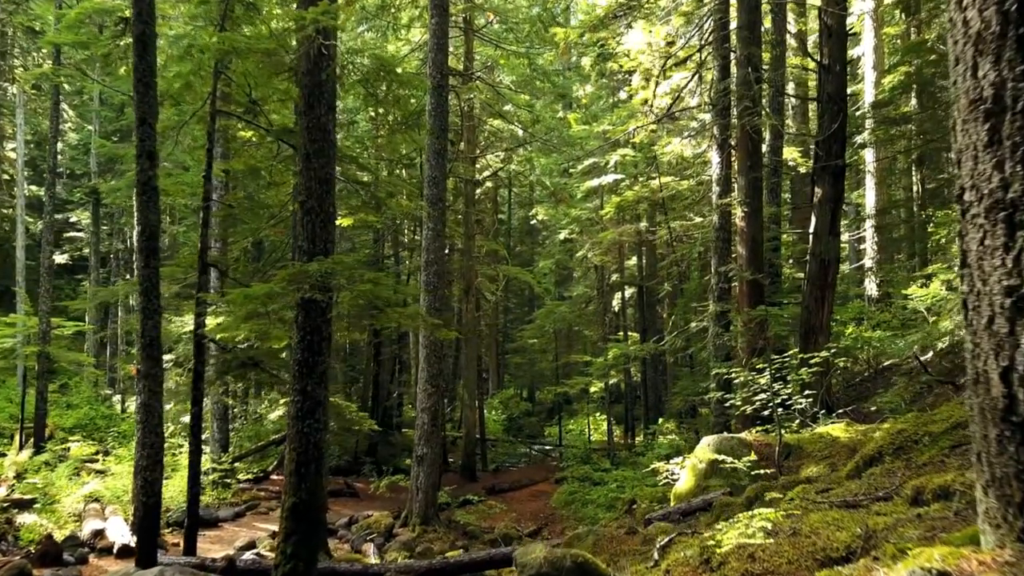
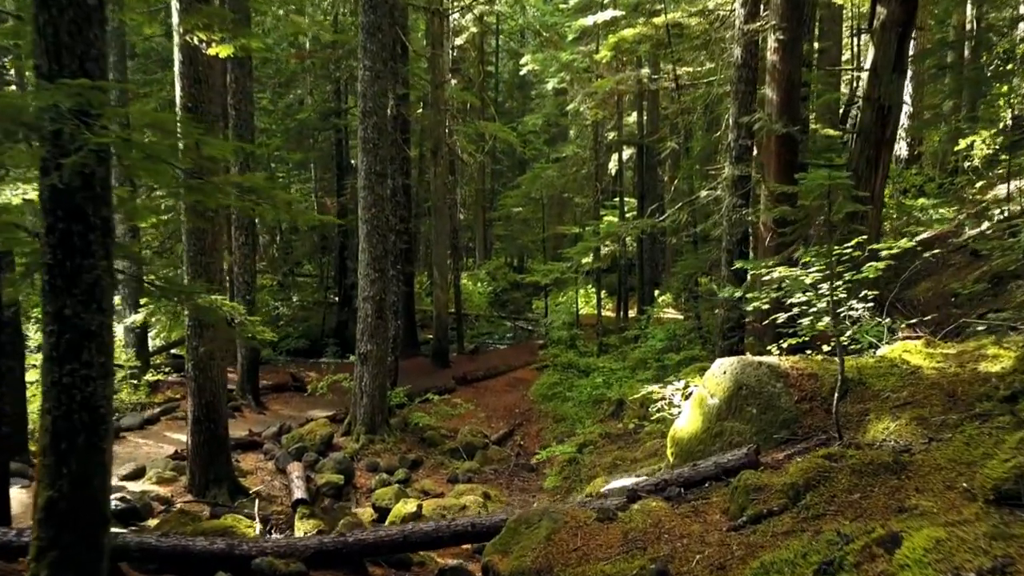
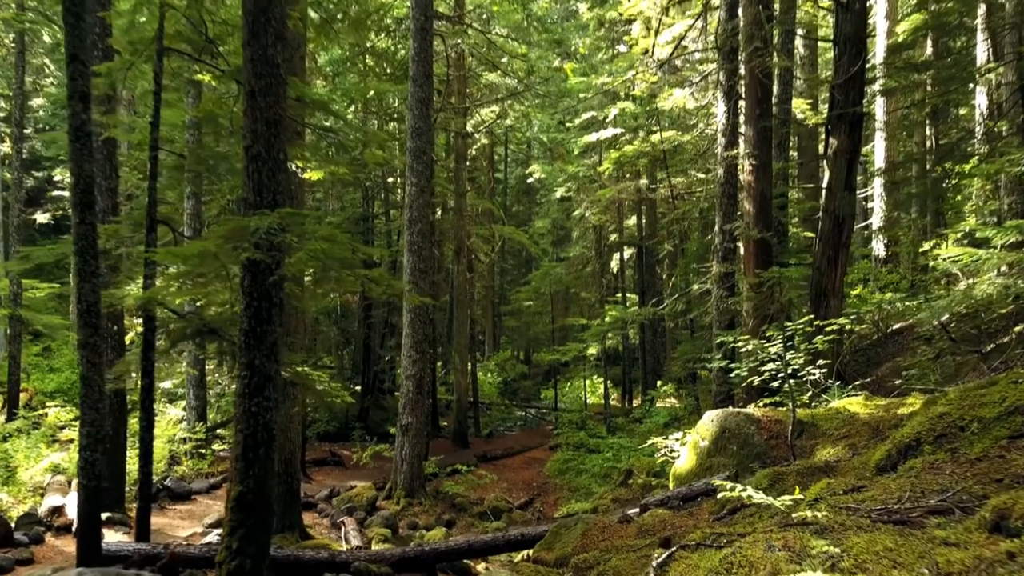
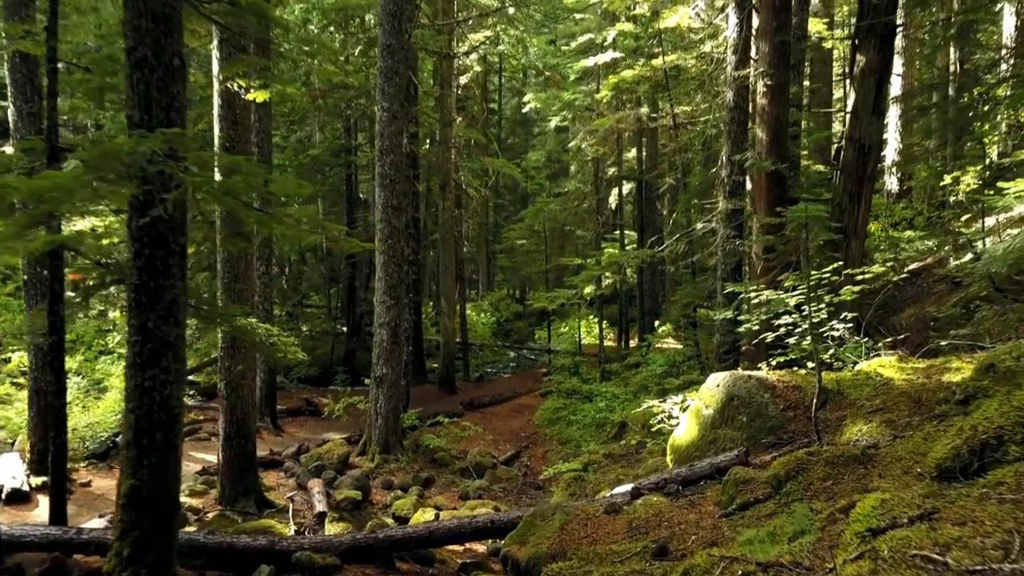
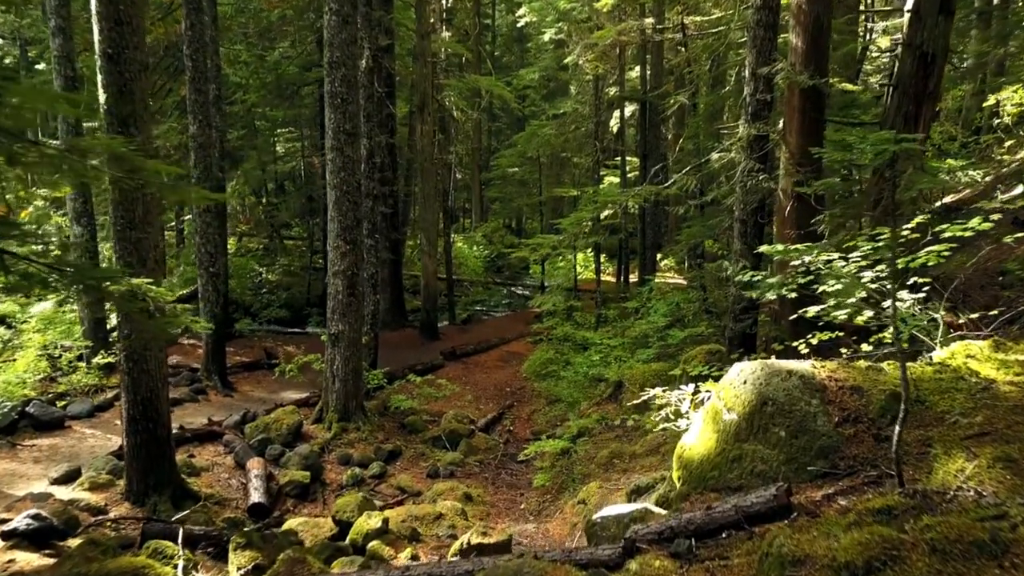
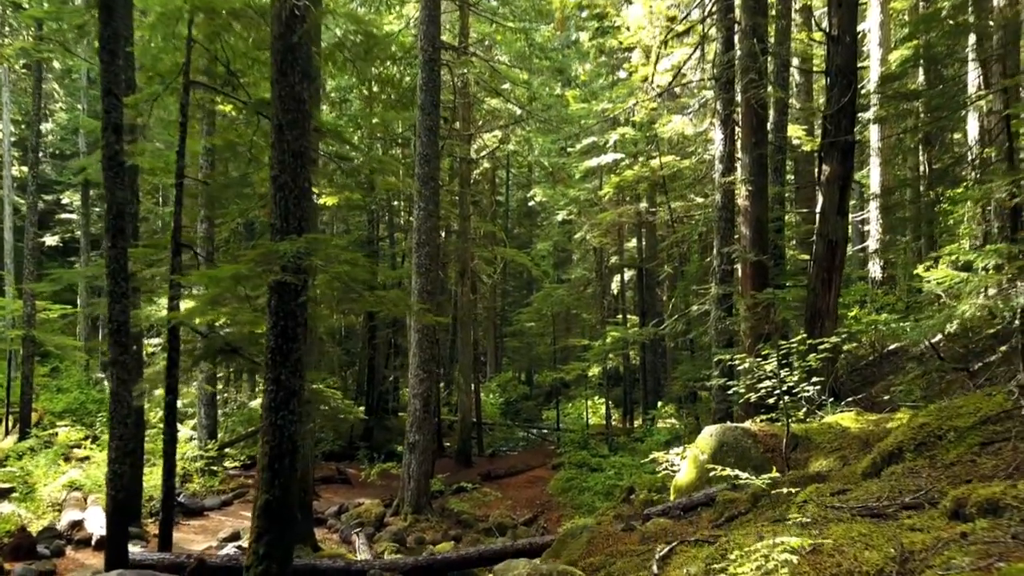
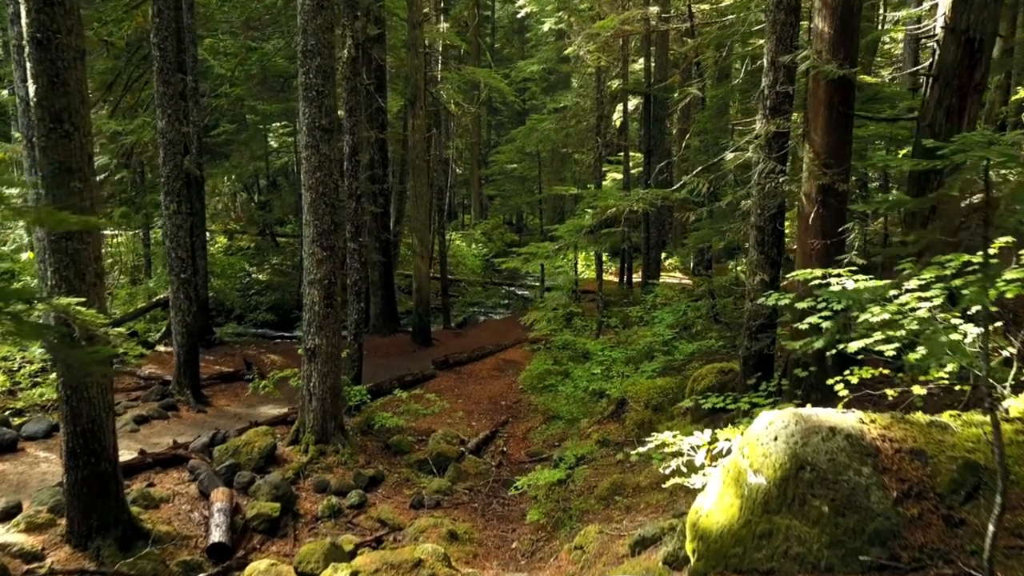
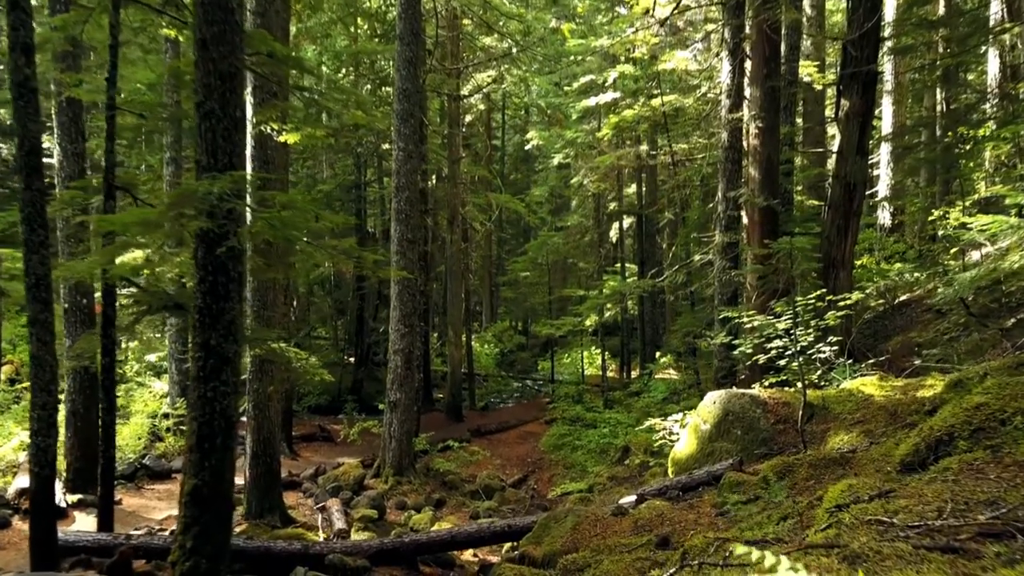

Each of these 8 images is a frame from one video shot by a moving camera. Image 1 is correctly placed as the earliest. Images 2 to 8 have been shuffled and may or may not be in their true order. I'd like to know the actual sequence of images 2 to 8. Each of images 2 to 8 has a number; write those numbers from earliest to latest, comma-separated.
6, 3, 8, 4, 2, 5, 7
